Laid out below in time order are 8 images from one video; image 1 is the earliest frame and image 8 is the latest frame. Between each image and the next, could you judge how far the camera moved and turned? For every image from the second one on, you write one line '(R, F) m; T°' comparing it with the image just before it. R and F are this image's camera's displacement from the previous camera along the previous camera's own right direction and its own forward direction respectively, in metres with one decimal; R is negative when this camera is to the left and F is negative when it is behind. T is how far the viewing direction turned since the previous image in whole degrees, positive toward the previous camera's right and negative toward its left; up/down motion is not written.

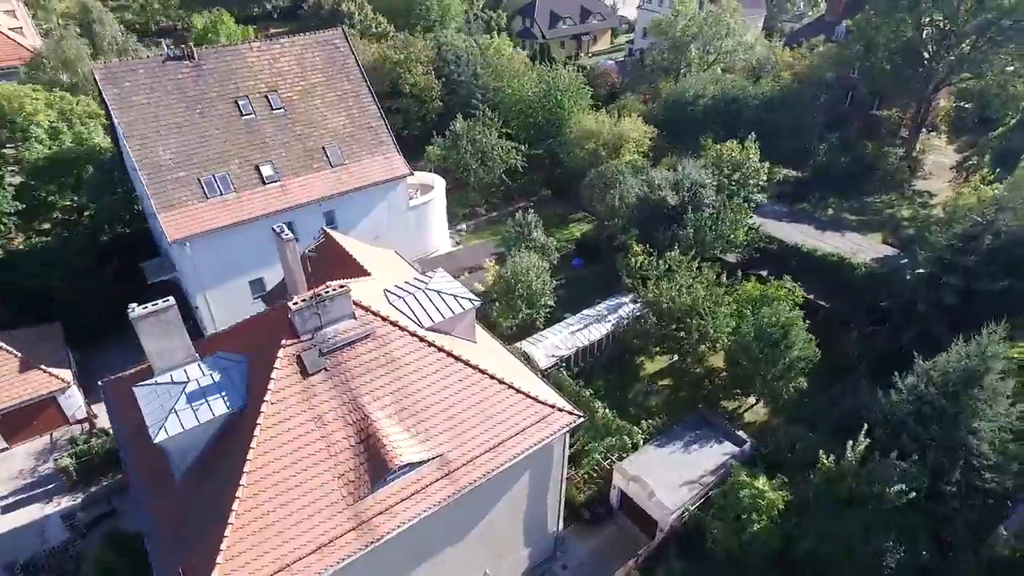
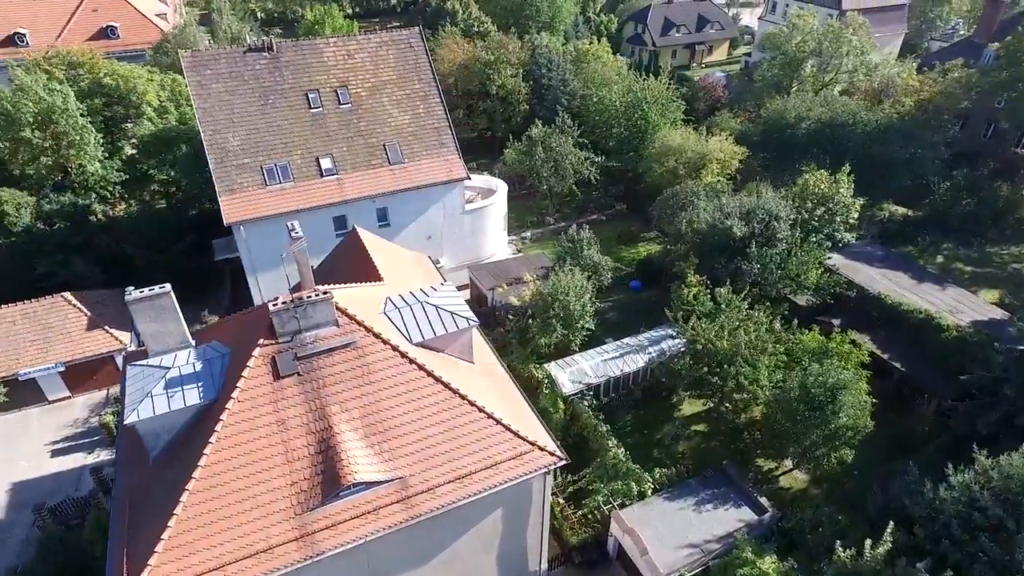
(+2.8, +1.1) m; -10°
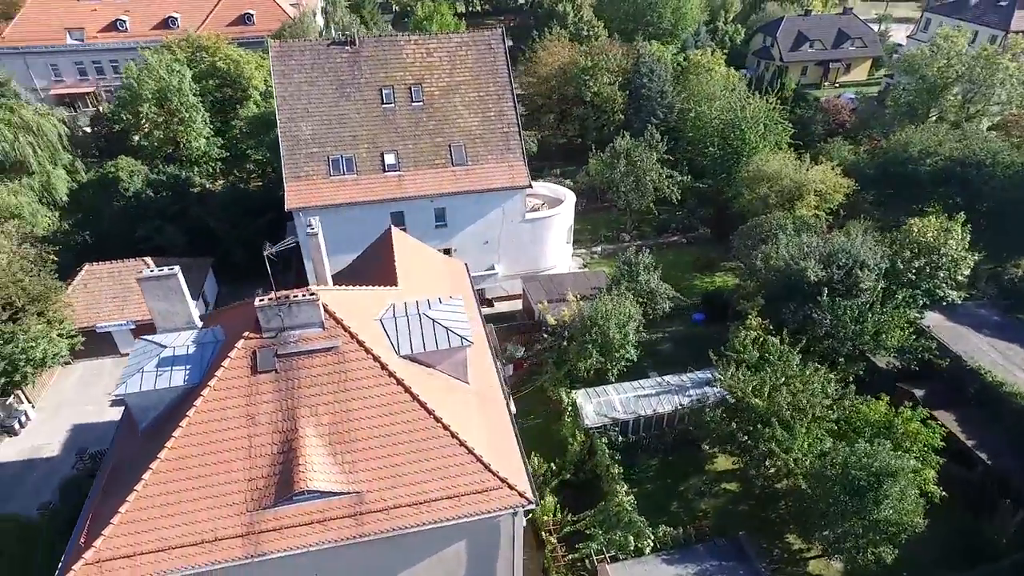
(+2.9, +1.2) m; -10°
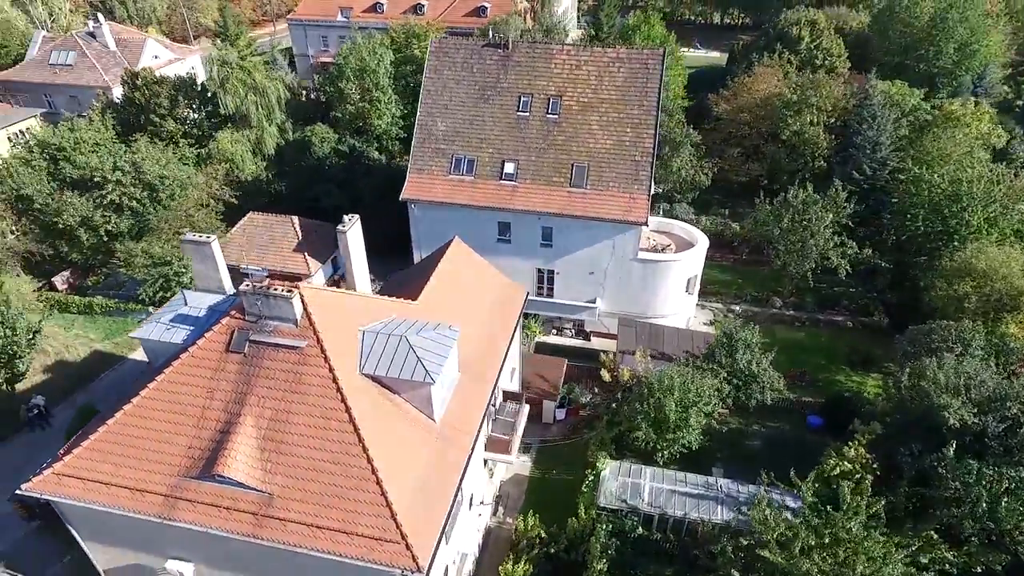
(+5.4, +2.6) m; -20°
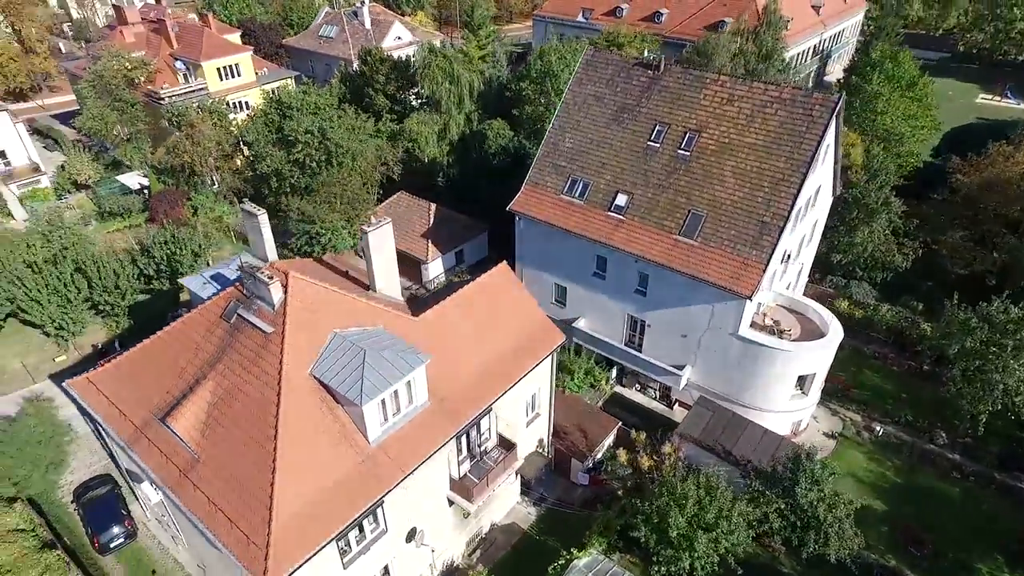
(+5.9, +2.7) m; -21°
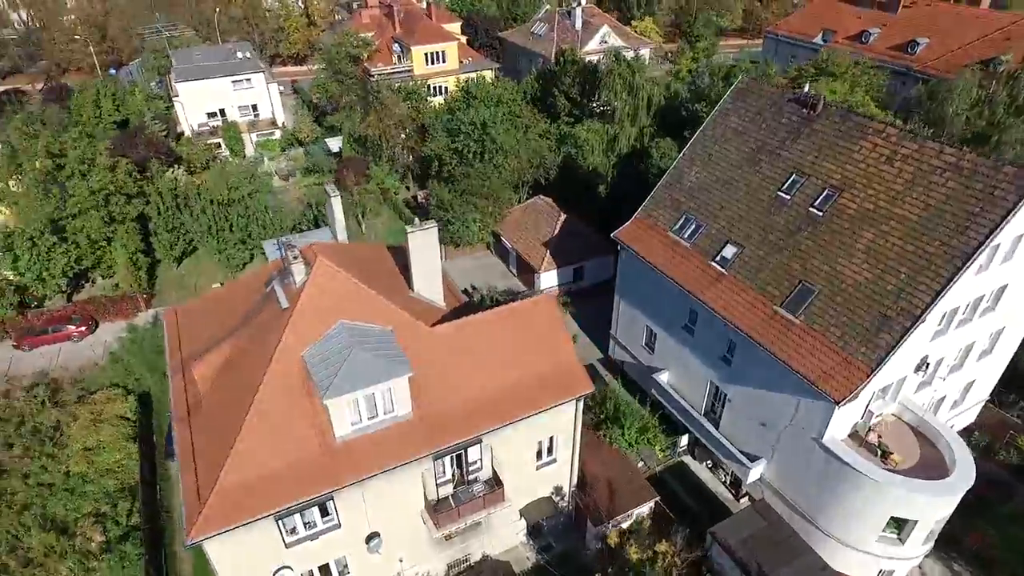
(+4.9, +2.1) m; -19°
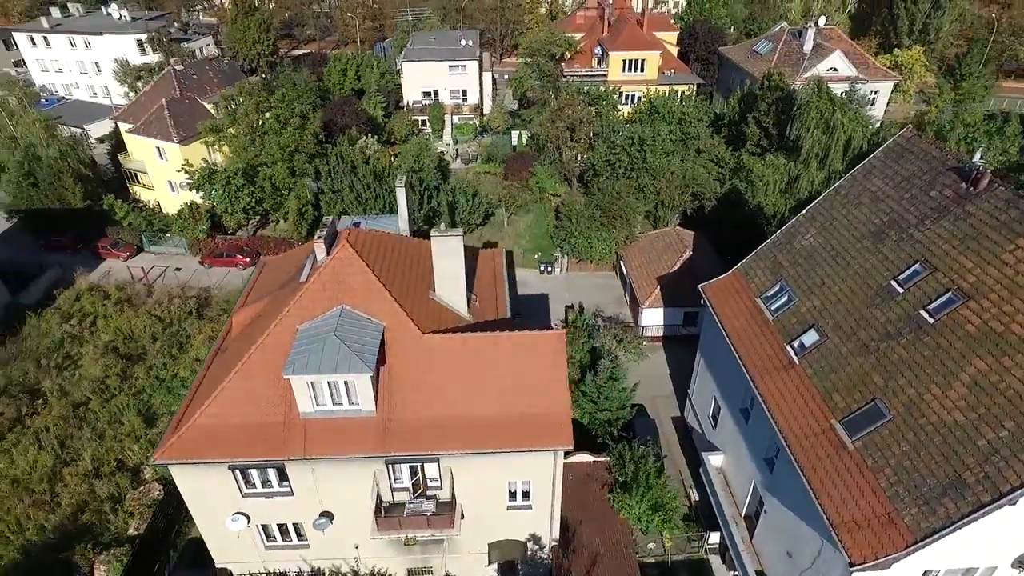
(+5.7, +2.1) m; -20°
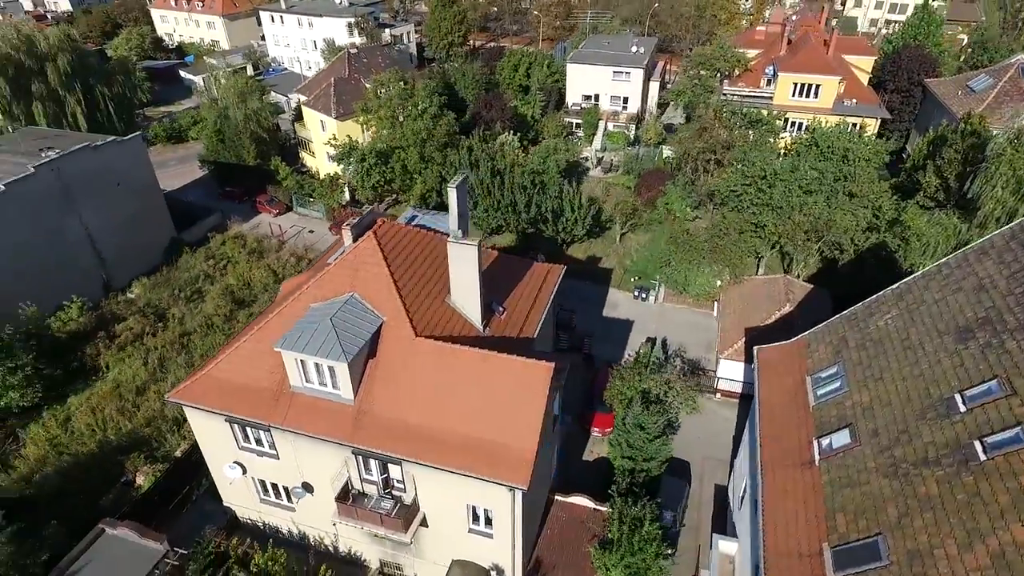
(+4.7, +1.4) m; -16°
